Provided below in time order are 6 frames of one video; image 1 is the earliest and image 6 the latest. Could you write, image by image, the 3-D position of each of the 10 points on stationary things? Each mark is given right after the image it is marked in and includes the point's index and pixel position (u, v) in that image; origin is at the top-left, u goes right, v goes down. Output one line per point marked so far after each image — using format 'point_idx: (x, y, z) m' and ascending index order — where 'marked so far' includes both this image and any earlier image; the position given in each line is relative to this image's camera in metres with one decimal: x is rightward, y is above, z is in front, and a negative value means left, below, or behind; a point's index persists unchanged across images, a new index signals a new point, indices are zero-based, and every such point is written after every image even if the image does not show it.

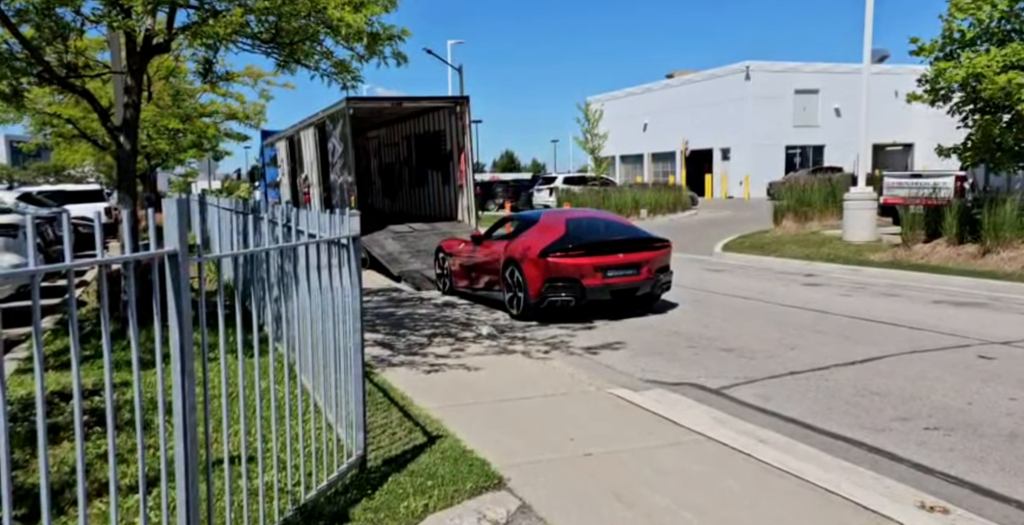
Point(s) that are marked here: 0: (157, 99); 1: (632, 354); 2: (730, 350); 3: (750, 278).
0: (-8.5, +3.9, +18.4) m
1: (+1.3, -1.0, +8.4) m
2: (+2.4, -0.9, +8.3) m
3: (+4.3, -0.3, +14.0) m
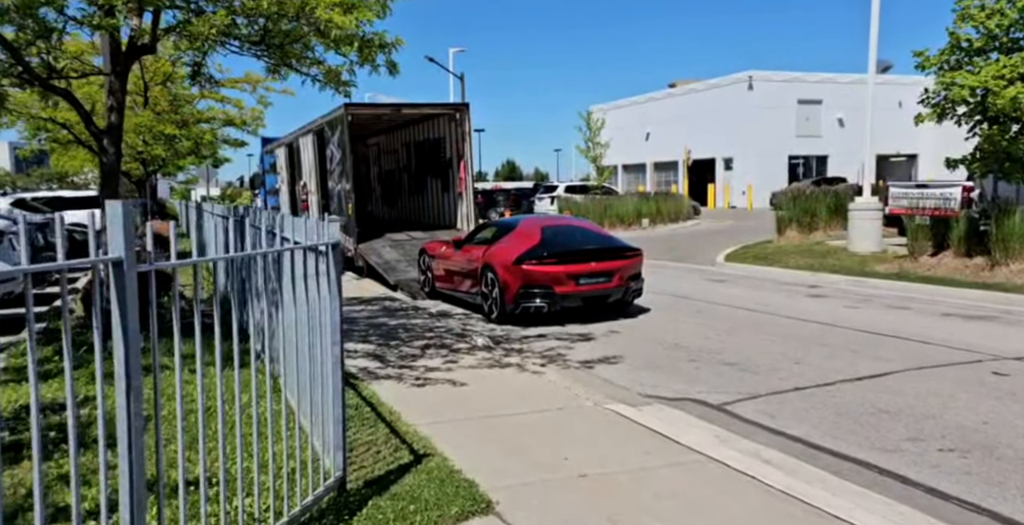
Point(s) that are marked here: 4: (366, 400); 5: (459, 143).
0: (-8.5, +3.7, +18.2) m
1: (+1.3, -1.1, +8.1) m
2: (+2.3, -1.1, +8.0) m
3: (+4.3, -0.5, +13.7) m
4: (-1.3, -1.2, +6.6) m
5: (-1.2, +2.7, +17.8) m
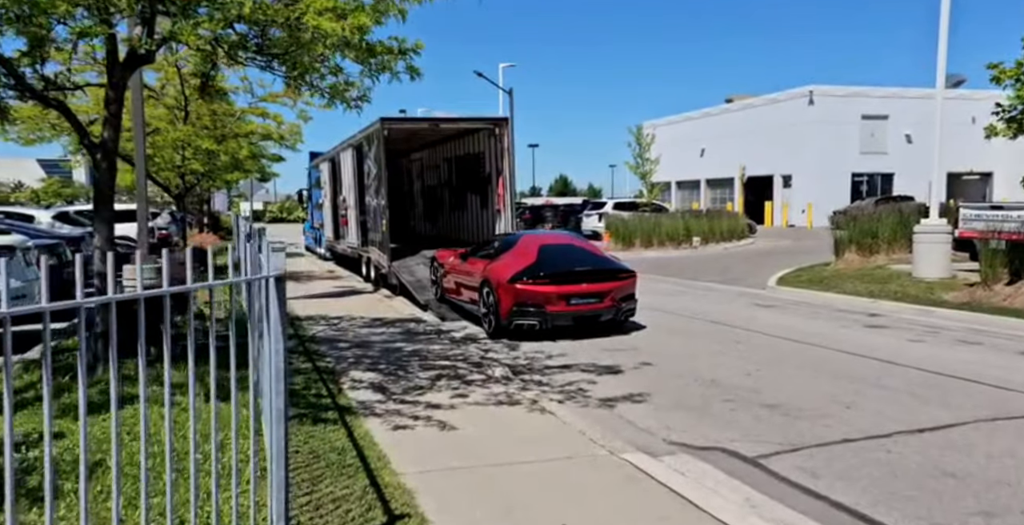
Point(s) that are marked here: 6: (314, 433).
0: (-7.5, +3.4, +18.2) m
1: (+1.4, -1.4, +7.3) m
2: (+2.4, -1.3, +7.1) m
3: (+4.9, -0.9, +12.7) m
4: (-1.2, -1.4, +6.0) m
5: (-0.3, +2.3, +17.2) m
6: (-1.6, -1.4, +6.1) m
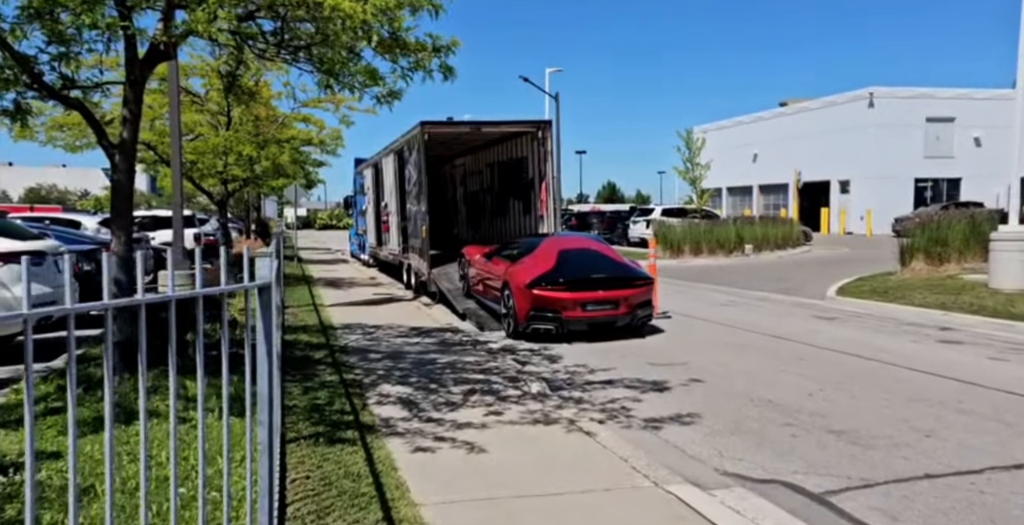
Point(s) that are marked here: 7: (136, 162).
0: (-6.5, +3.2, +18.1) m
1: (+1.7, -1.5, +6.6) m
2: (+2.7, -1.4, +6.4) m
3: (+5.5, -1.0, +11.8) m
4: (-1.0, -1.4, +5.4) m
5: (+0.6, +2.1, +16.6) m
6: (-1.3, -1.4, +5.6) m
7: (-3.6, +0.9, +7.3) m
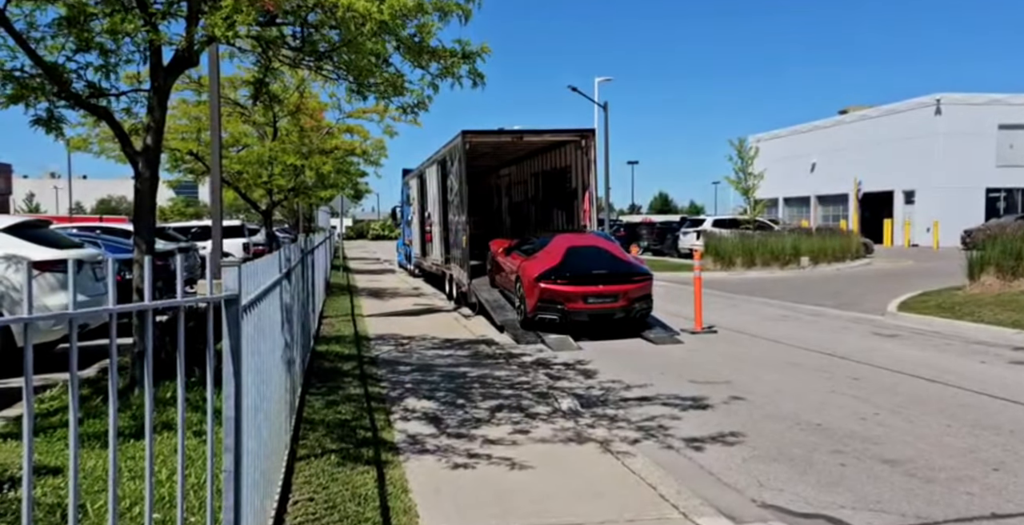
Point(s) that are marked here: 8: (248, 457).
0: (-5.4, +3.0, +18.2) m
1: (+1.9, -1.6, +6.1) m
2: (+2.9, -1.5, +5.8) m
3: (+6.0, -1.2, +11.0) m
4: (-0.9, -1.5, +5.1) m
5: (+1.5, +1.9, +16.2) m
6: (-1.2, -1.5, +5.3) m
7: (-3.3, +0.9, +7.2) m
8: (-1.2, -0.9, +3.4) m
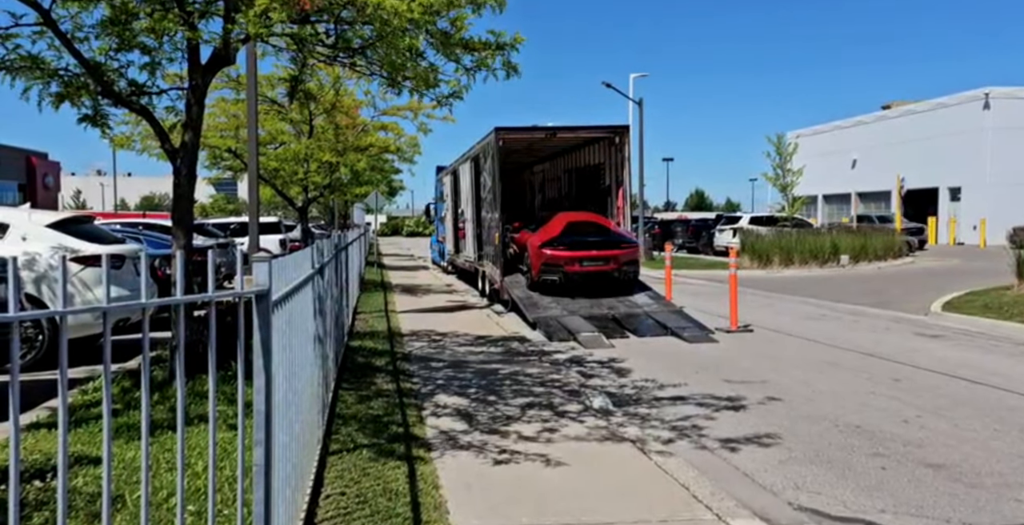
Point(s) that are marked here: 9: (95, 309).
0: (-4.6, +3.1, +18.4) m
1: (+2.1, -1.5, +6.0) m
2: (+3.1, -1.5, +5.7) m
3: (+6.5, -1.2, +10.7) m
4: (-0.7, -1.5, +5.1) m
5: (+2.2, +2.0, +16.1) m
6: (-1.0, -1.4, +5.3) m
7: (-3.0, +0.9, +7.3) m
8: (-1.0, -0.8, +3.4) m
9: (-1.1, -0.1, +2.0) m
